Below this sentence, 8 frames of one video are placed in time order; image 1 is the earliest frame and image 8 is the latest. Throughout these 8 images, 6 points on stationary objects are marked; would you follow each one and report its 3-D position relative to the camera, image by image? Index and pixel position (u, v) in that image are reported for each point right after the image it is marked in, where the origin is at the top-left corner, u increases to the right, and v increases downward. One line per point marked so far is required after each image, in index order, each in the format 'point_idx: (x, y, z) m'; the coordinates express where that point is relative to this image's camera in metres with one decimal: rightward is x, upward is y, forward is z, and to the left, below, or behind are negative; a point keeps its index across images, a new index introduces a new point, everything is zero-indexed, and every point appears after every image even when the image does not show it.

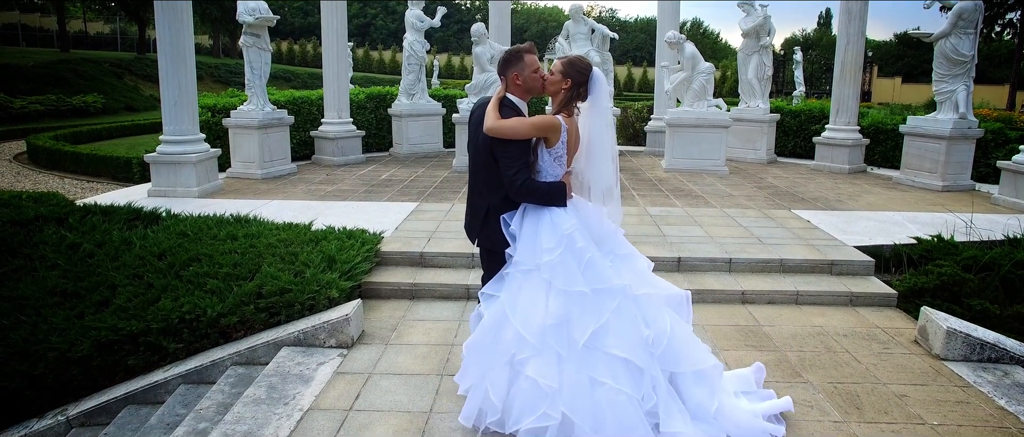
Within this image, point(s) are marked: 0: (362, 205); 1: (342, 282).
0: (-1.1, +0.1, +6.3) m
1: (-0.8, -0.3, +4.3) m
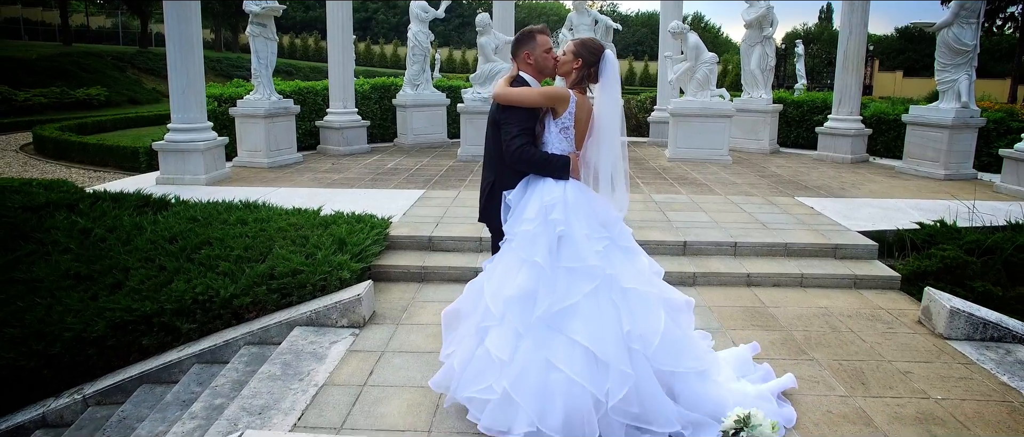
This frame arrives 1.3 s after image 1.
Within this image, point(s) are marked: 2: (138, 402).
0: (-1.0, +0.2, +6.4) m
1: (-0.8, -0.2, +4.4) m
2: (-1.6, -0.8, +3.7) m
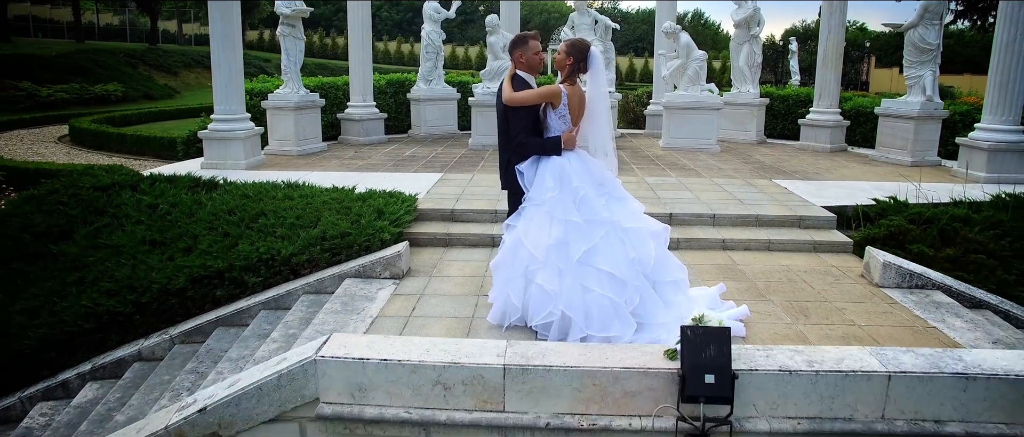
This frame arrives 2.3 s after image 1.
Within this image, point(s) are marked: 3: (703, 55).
0: (-1.0, +0.4, +7.2) m
1: (-0.7, -0.1, +5.2) m
2: (-1.5, -0.6, +4.5) m
3: (+2.1, +1.8, +9.6) m
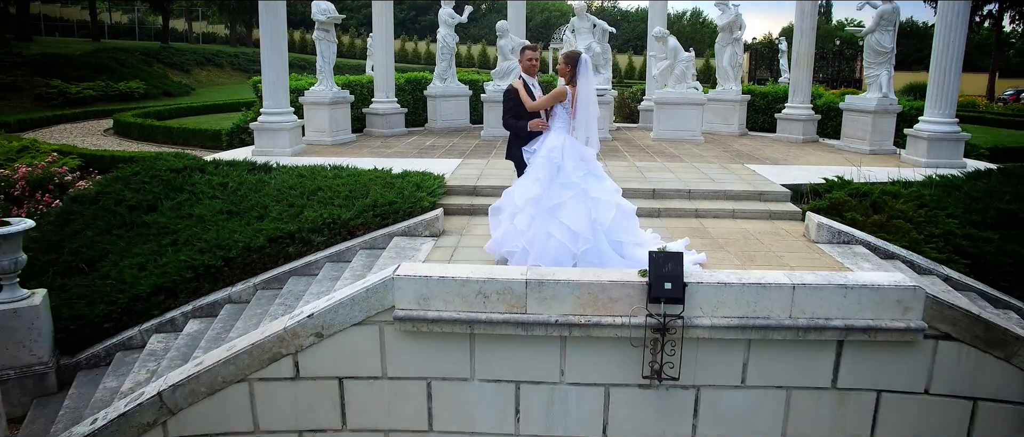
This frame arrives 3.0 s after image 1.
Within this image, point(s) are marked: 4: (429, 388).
0: (-0.9, +0.6, +8.4) m
1: (-0.6, +0.1, +6.4) m
2: (-1.4, -0.4, +5.7) m
3: (+2.2, +2.0, +10.8) m
4: (-0.4, -0.8, +4.3) m
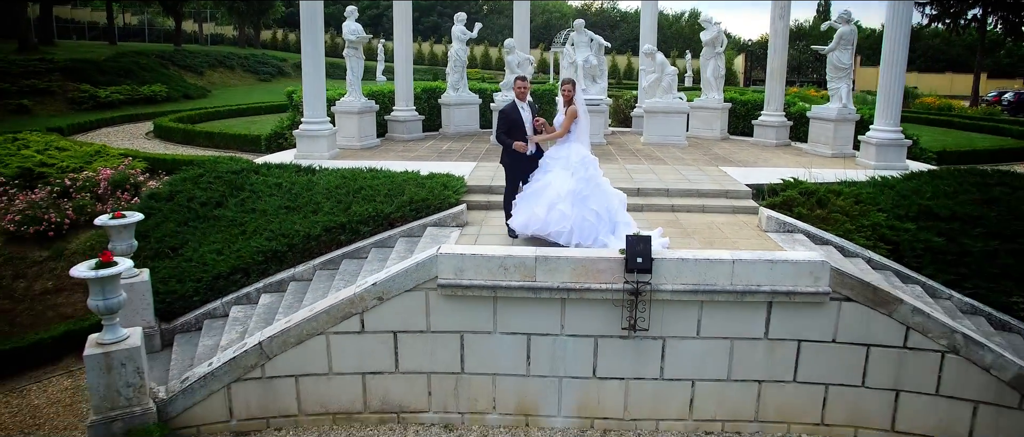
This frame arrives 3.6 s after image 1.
0: (-0.8, +0.6, +9.8) m
1: (-0.5, +0.2, +7.8) m
2: (-1.3, -0.4, +7.1) m
3: (+2.2, +2.0, +12.2) m
4: (-0.3, -0.8, +5.7) m
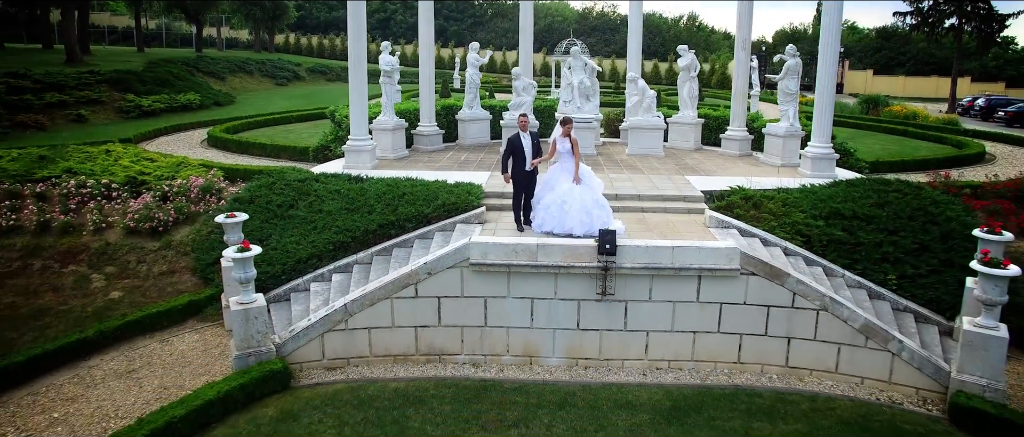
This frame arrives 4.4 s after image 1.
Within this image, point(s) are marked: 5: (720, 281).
0: (-0.7, +0.6, +12.2) m
1: (-0.4, +0.2, +10.2) m
2: (-1.2, -0.4, +9.5) m
3: (+2.3, +2.1, +14.6) m
4: (-0.2, -0.8, +8.1) m
5: (+1.9, -0.6, +7.8) m
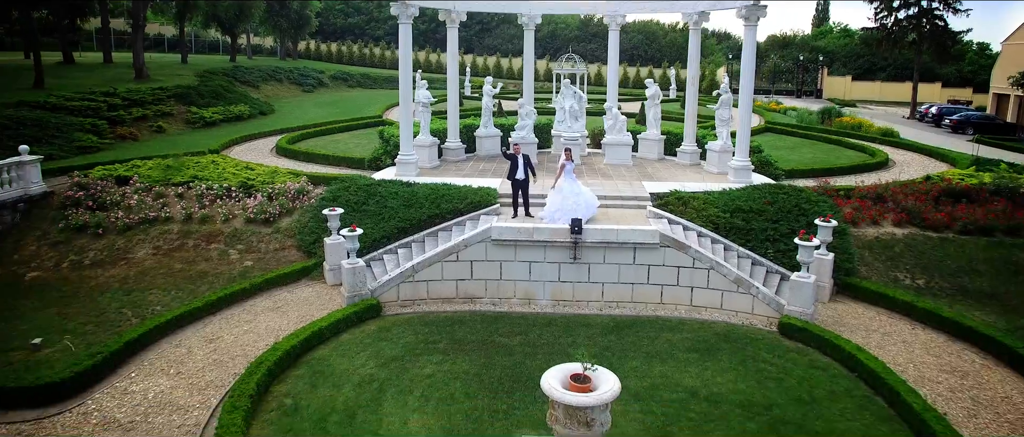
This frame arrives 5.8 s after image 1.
0: (-0.6, +0.8, +16.9) m
1: (-0.3, +0.3, +14.9) m
2: (-1.1, -0.2, +14.2) m
3: (+2.5, +2.2, +19.2) m
4: (-0.2, -0.7, +12.8) m
5: (+1.9, -0.5, +12.5) m
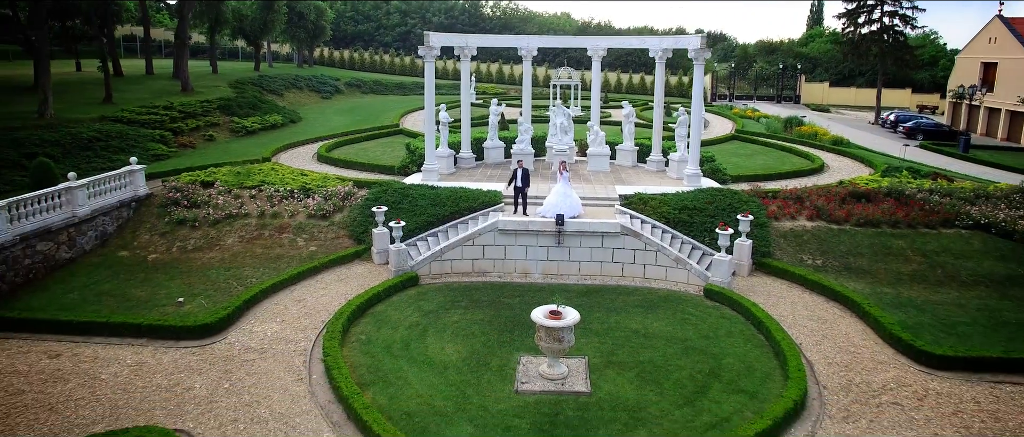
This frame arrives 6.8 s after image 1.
0: (-0.6, +0.9, +21.5) m
1: (-0.3, +0.4, +19.5) m
2: (-1.1, -0.2, +18.8) m
3: (+2.5, +2.3, +23.8) m
4: (-0.1, -0.6, +17.4) m
5: (+2.0, -0.4, +17.1) m
